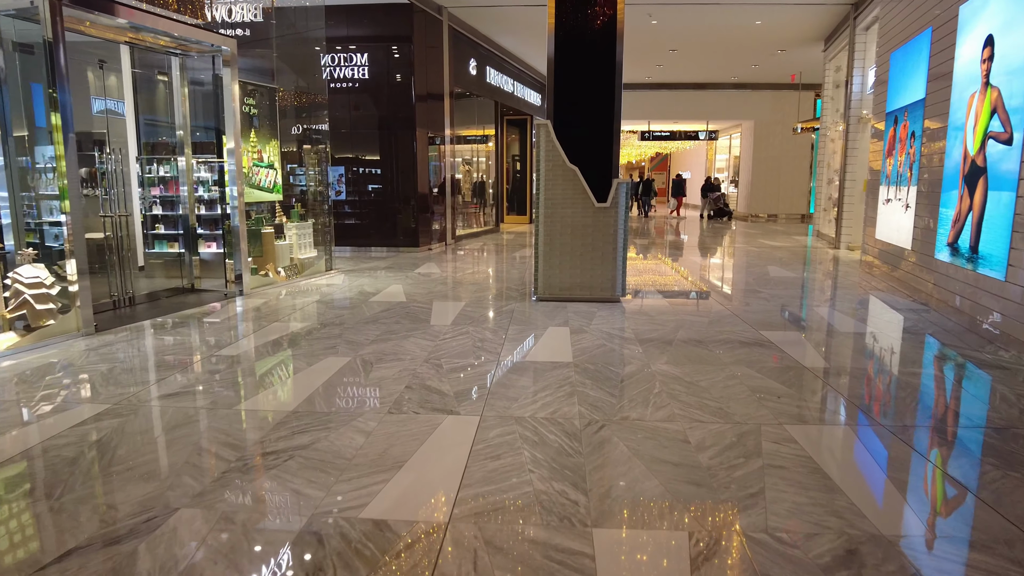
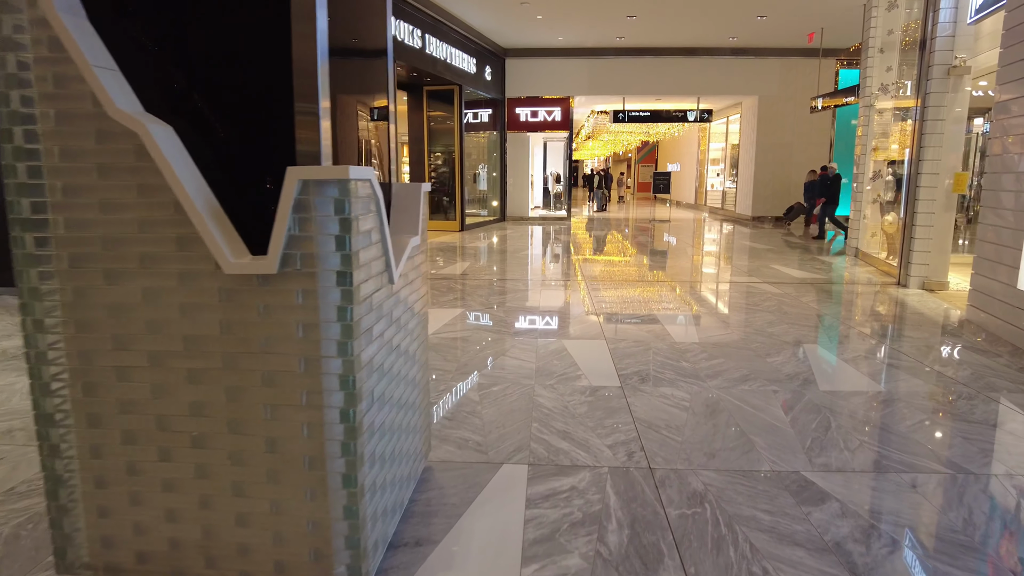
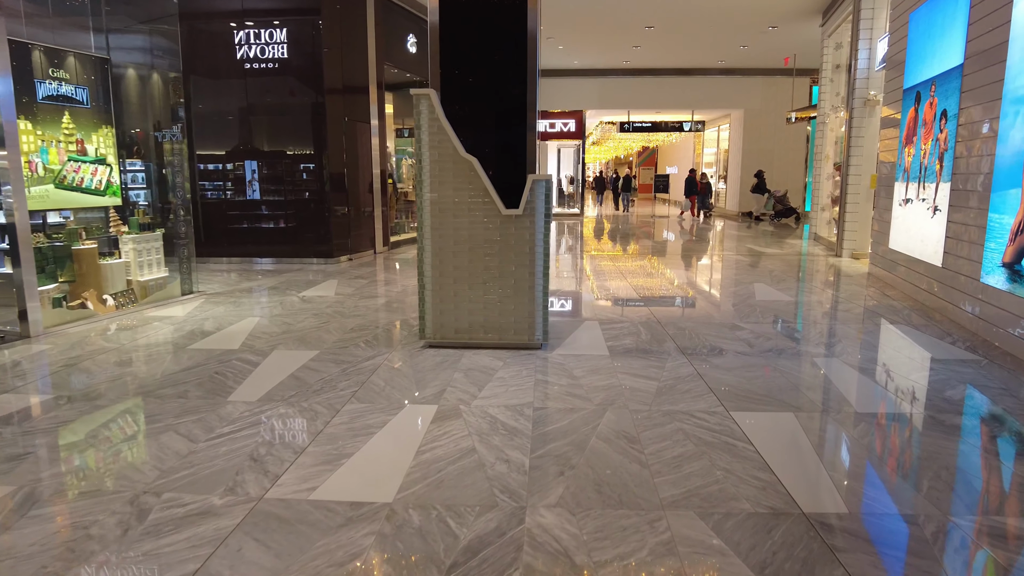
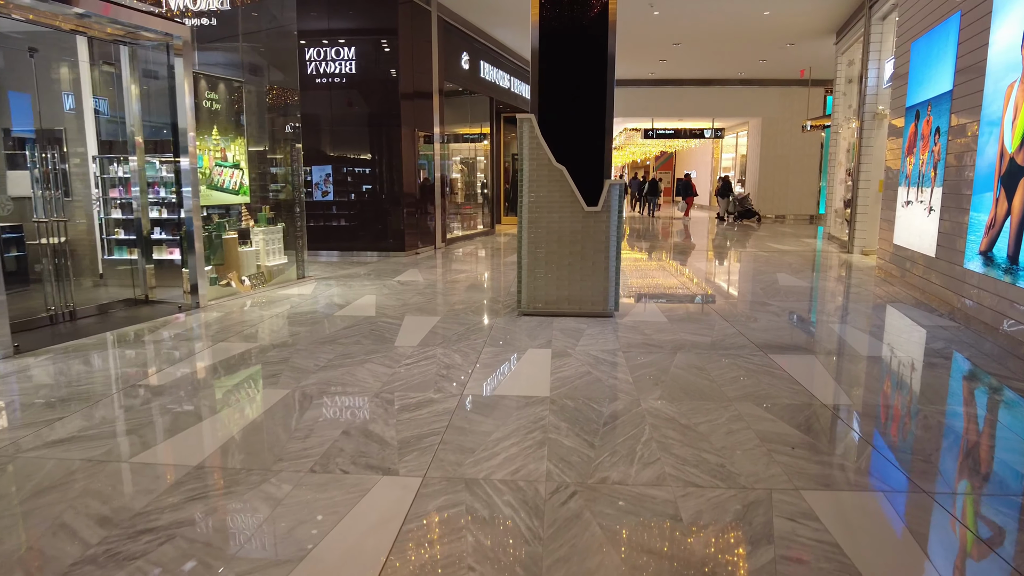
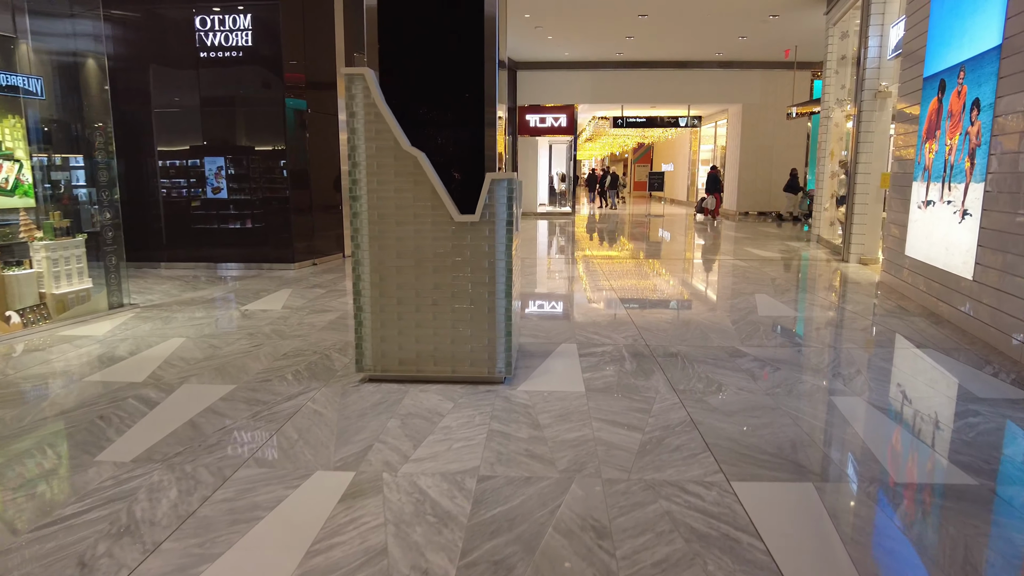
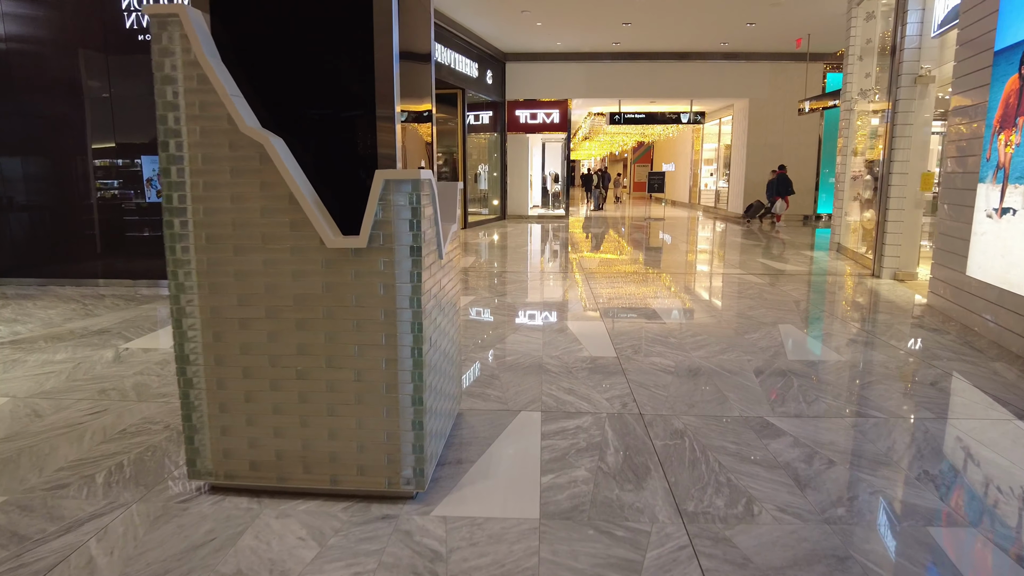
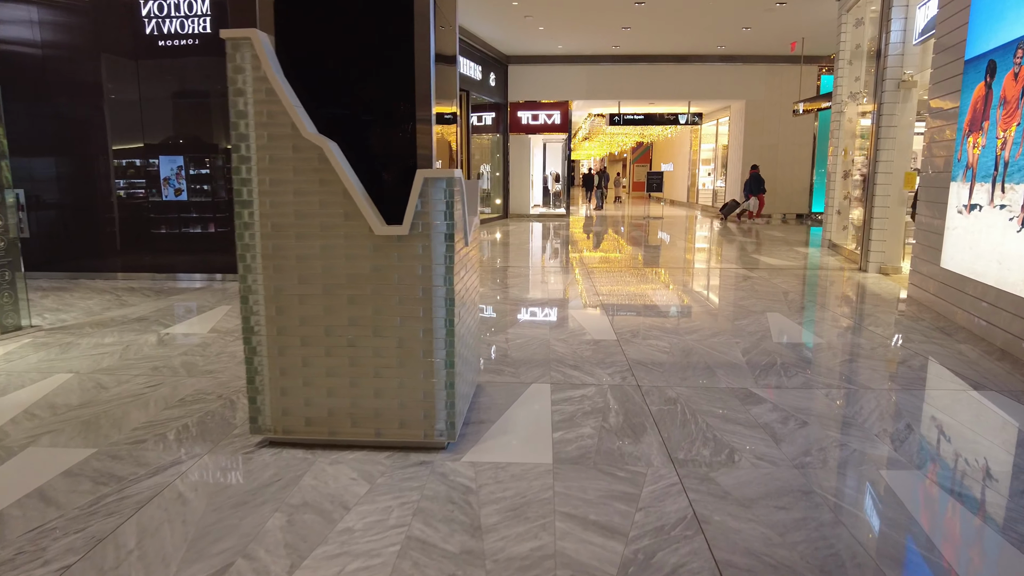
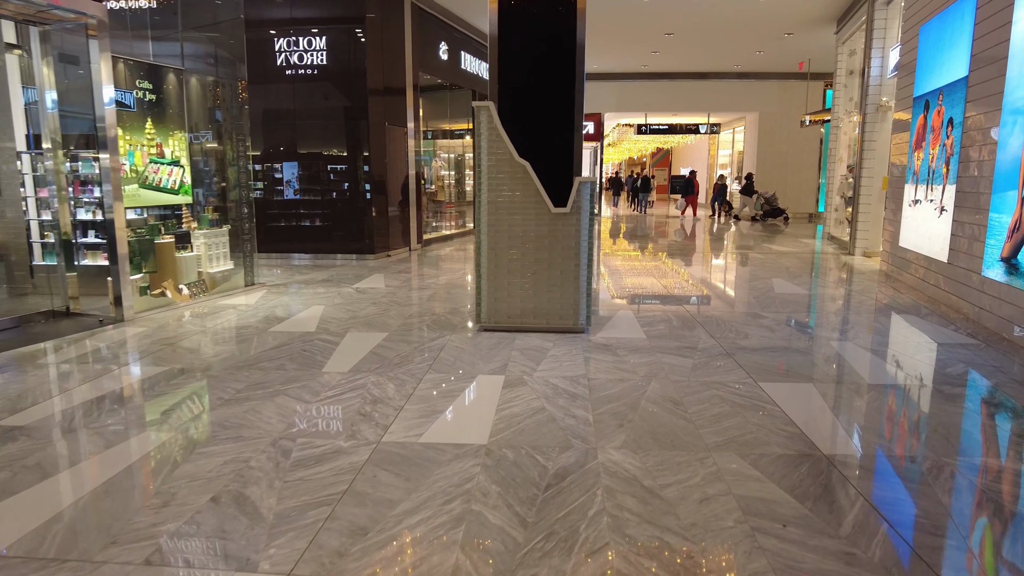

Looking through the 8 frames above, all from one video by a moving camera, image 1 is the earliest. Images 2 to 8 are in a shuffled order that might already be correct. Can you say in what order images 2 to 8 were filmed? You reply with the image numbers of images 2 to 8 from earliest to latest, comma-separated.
4, 8, 3, 5, 7, 6, 2
